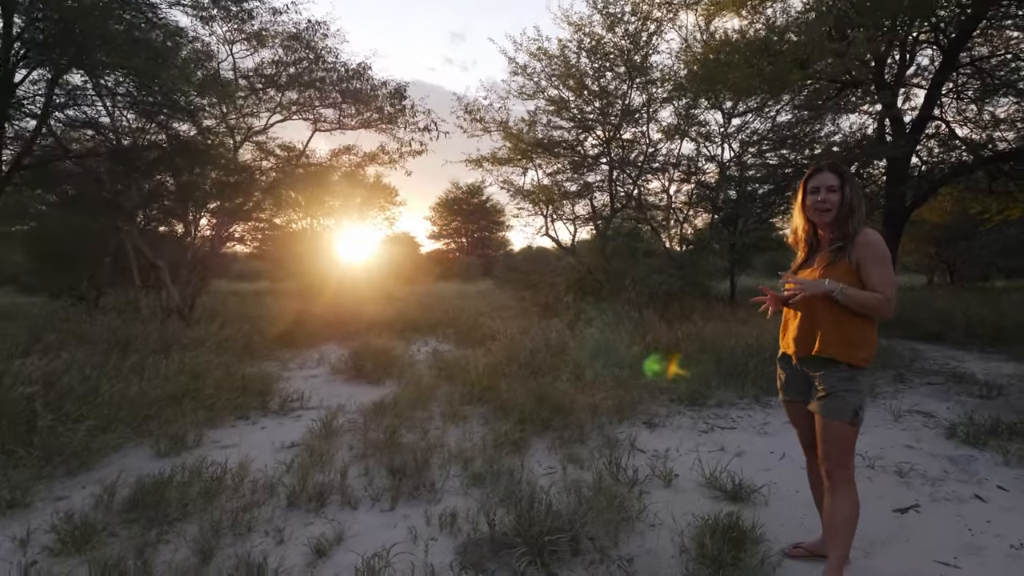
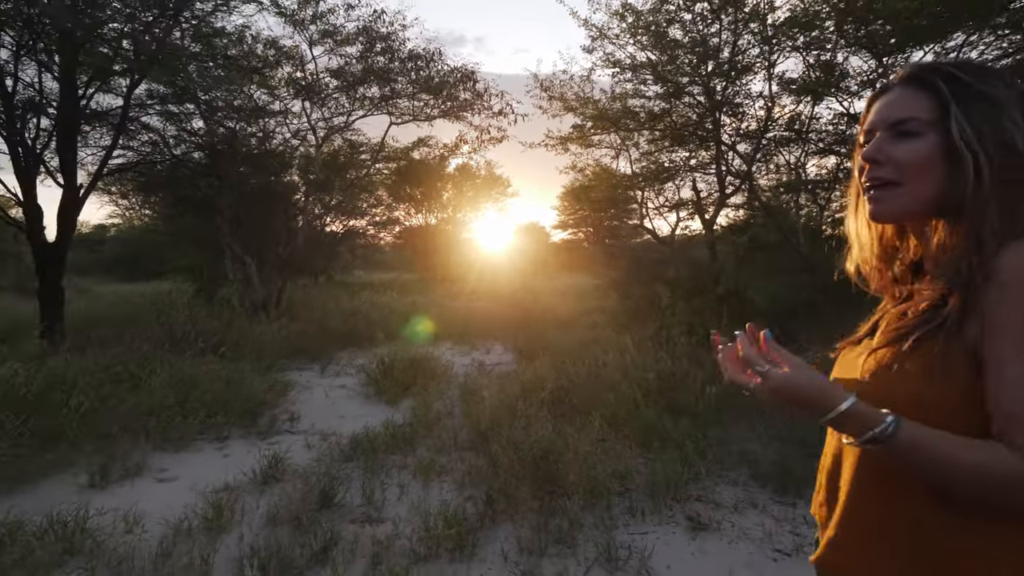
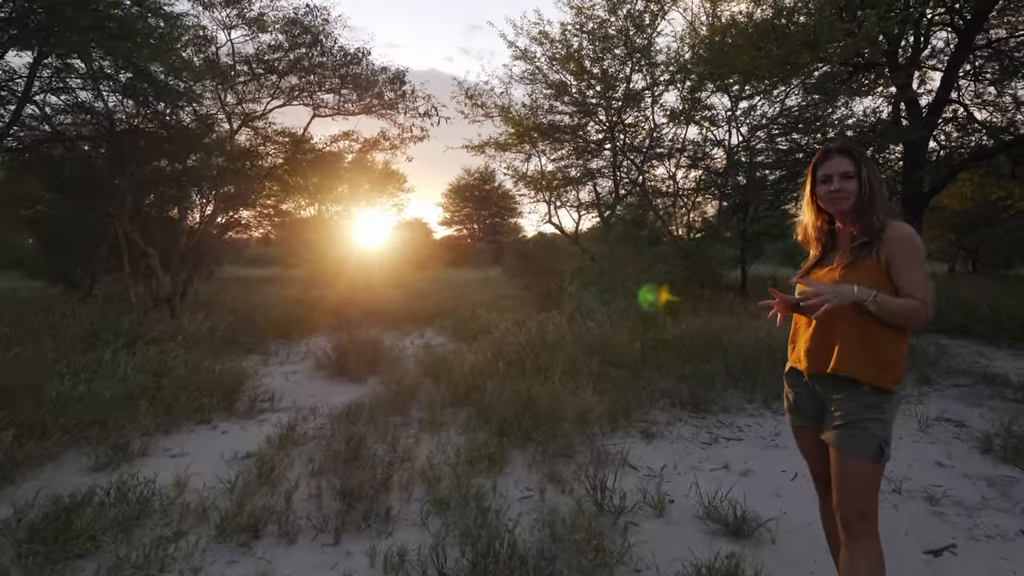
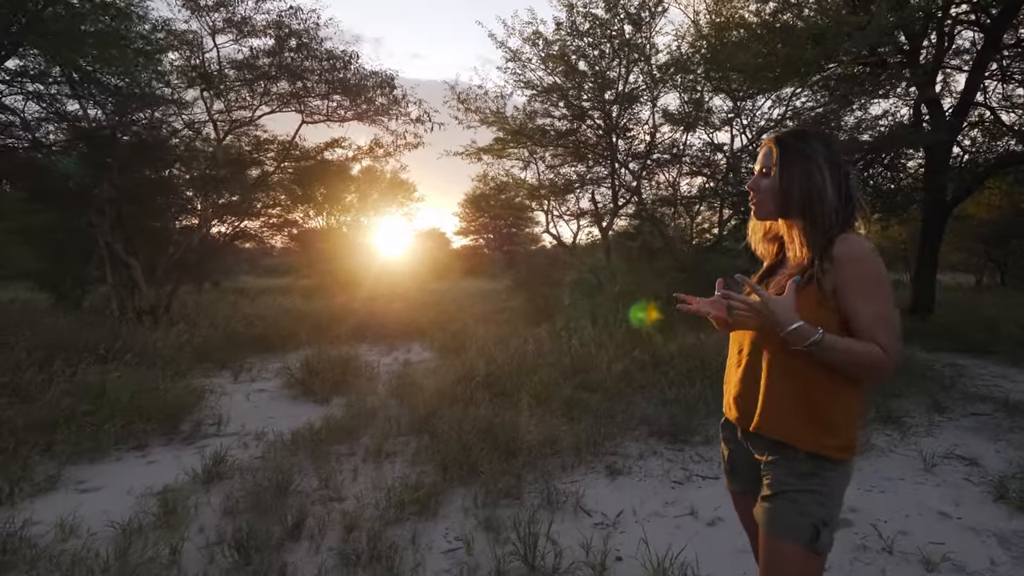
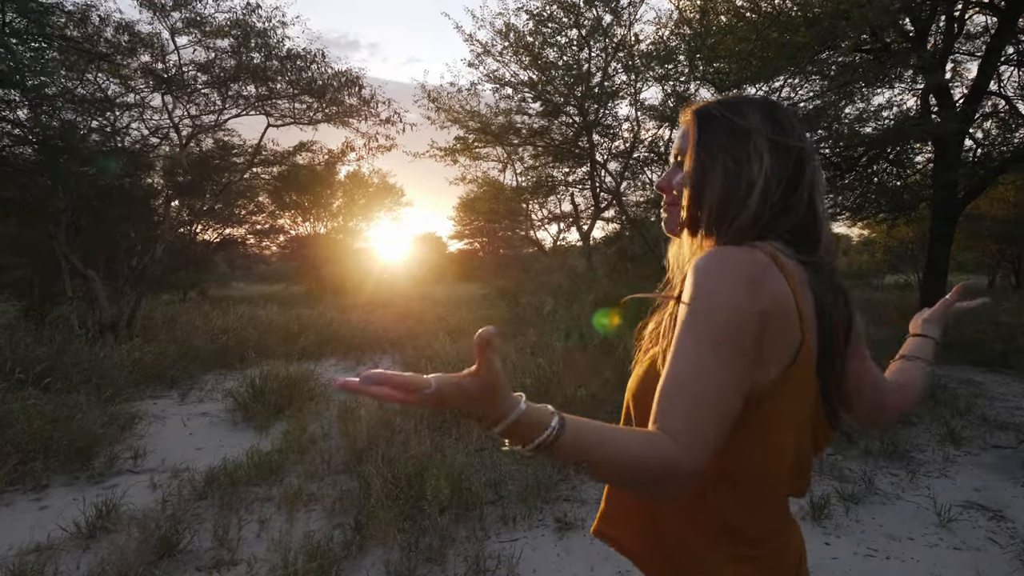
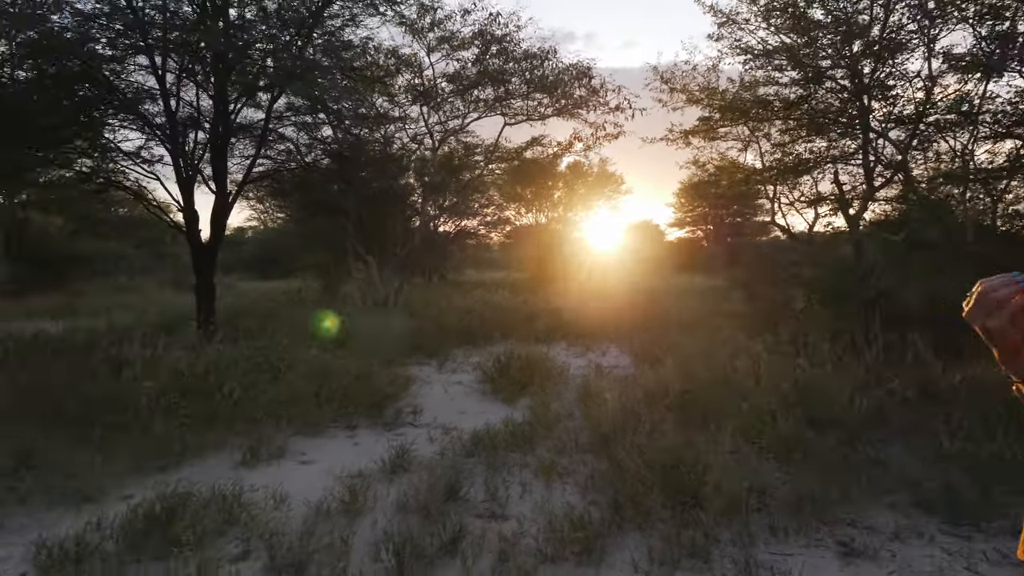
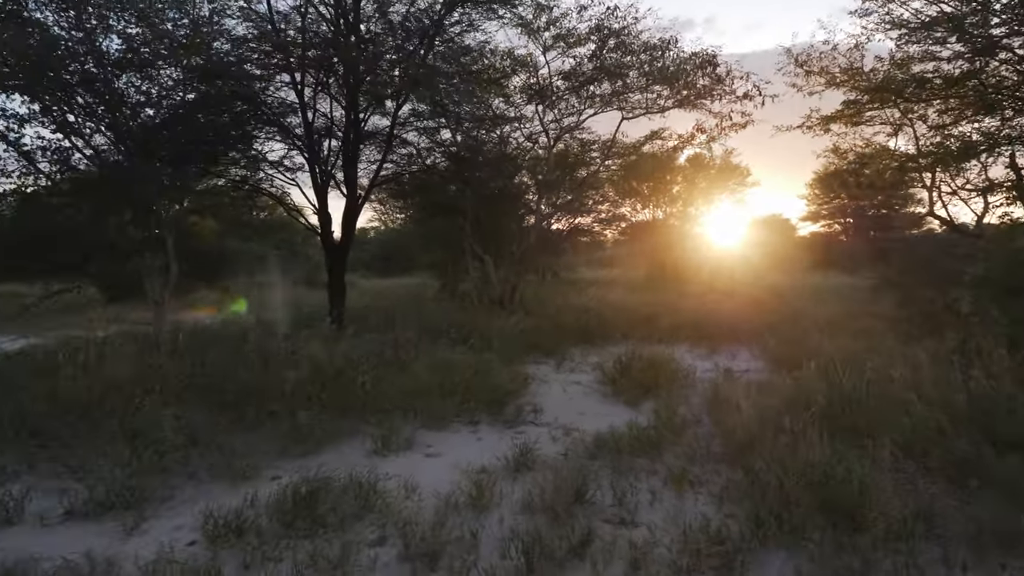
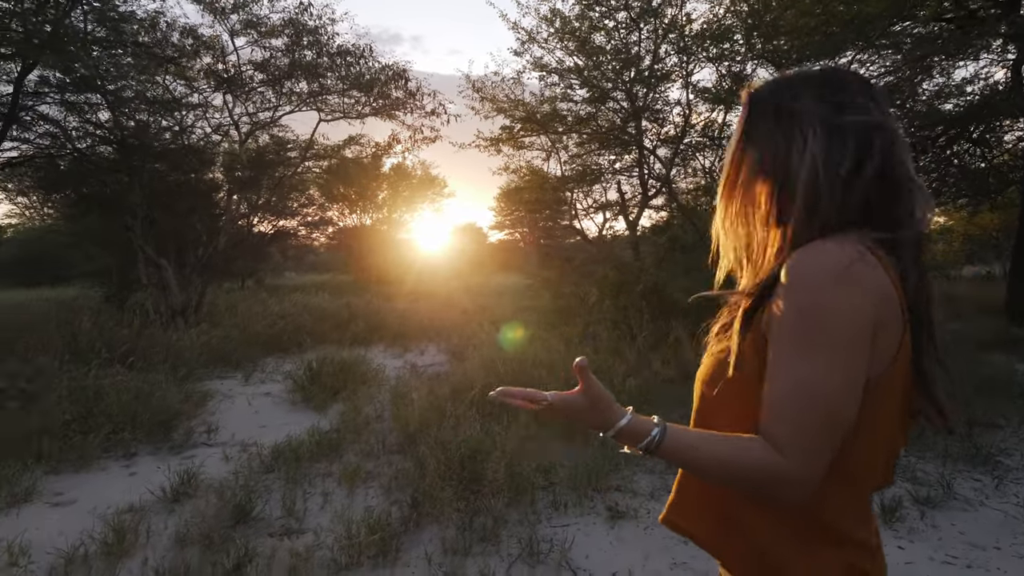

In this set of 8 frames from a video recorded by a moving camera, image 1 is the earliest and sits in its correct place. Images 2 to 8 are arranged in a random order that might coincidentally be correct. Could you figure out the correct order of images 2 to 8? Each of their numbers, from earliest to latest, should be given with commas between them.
3, 4, 5, 8, 2, 6, 7
